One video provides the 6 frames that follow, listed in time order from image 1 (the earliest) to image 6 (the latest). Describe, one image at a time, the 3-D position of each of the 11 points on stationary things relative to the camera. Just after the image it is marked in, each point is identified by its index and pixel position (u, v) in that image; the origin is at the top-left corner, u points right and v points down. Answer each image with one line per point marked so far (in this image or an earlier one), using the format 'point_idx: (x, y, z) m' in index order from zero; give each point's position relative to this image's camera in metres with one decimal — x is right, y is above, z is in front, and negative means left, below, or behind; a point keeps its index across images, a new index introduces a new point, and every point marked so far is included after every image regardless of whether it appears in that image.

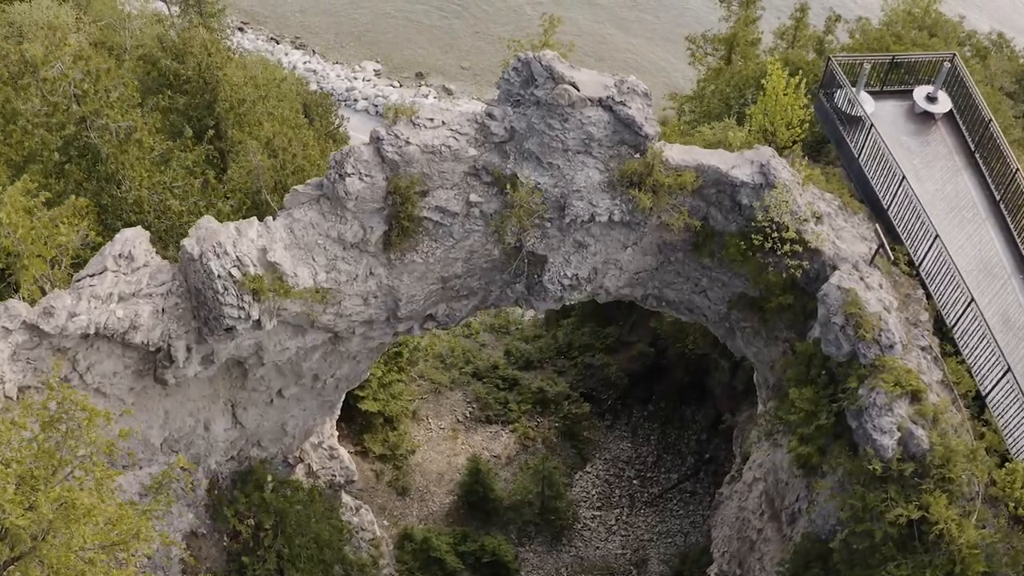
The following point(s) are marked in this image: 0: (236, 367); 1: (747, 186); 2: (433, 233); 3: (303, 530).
0: (-5.0, -1.5, +15.6) m
1: (+3.8, +1.6, +13.8) m
2: (-1.3, +0.9, +13.9) m
3: (-4.1, -4.7, +16.5) m
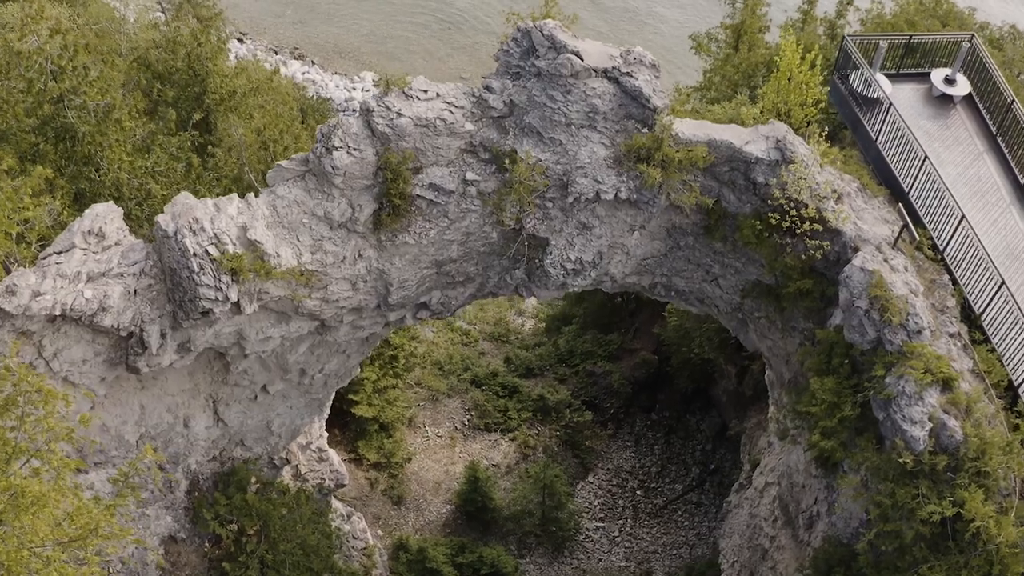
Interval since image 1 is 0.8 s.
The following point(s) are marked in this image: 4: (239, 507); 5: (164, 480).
0: (-5.1, -1.2, +14.7) m
1: (+3.8, +1.9, +13.0) m
2: (-1.3, +1.1, +13.0) m
3: (-4.1, -4.5, +15.5) m
4: (-4.9, -3.9, +15.2) m
5: (-6.0, -3.3, +14.7) m
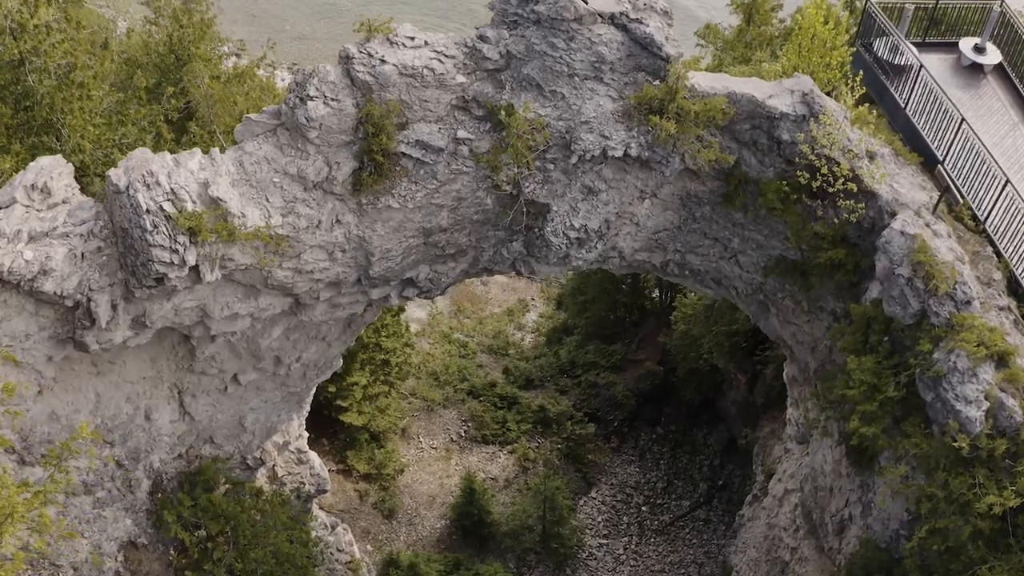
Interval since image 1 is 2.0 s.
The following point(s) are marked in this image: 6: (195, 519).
0: (-5.1, -0.9, +13.2) m
1: (+3.8, +2.3, +11.6) m
2: (-1.4, +1.6, +11.6) m
3: (-4.2, -4.2, +14.0) m
4: (-5.0, -3.6, +13.7) m
5: (-6.0, -2.9, +13.2) m
6: (-5.1, -3.7, +13.7) m
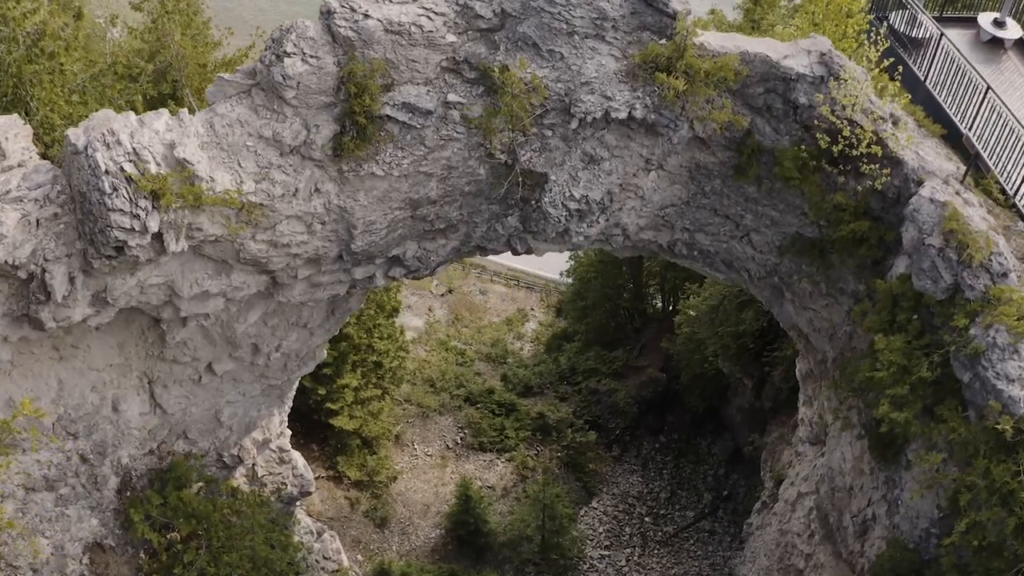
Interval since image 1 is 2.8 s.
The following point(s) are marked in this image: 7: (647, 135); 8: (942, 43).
0: (-5.2, -0.6, +12.3) m
1: (+3.7, +2.6, +10.7) m
2: (-1.4, +1.9, +10.7) m
3: (-4.2, -3.9, +12.9) m
4: (-5.0, -3.3, +12.7) m
5: (-6.1, -2.7, +12.2) m
6: (-5.1, -3.4, +12.6) m
7: (+1.8, +2.0, +11.3) m
8: (+6.7, +3.8, +13.2) m
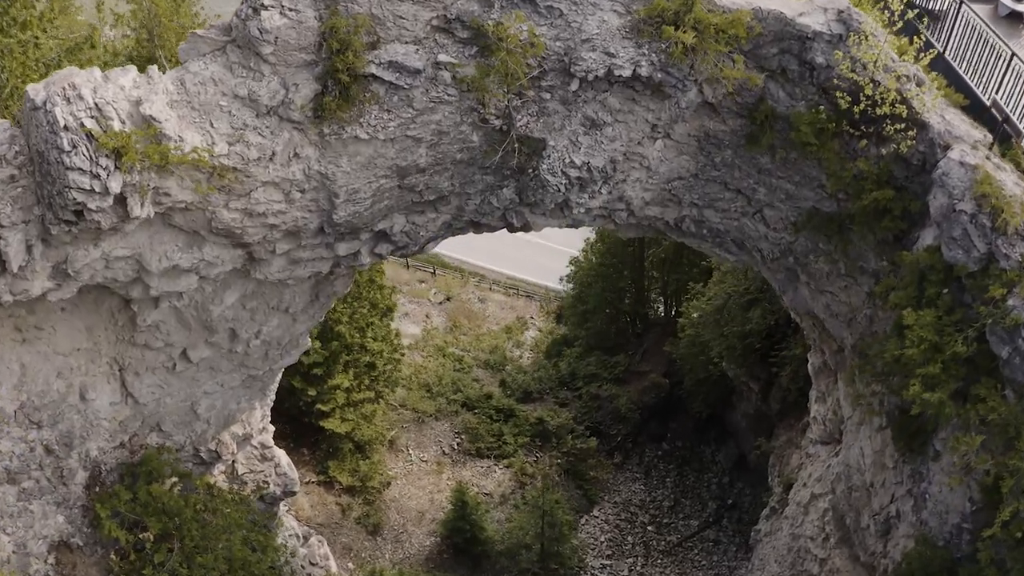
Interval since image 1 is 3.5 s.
0: (-5.2, -0.3, +11.4) m
1: (+3.6, +2.9, +9.9) m
2: (-1.5, +2.2, +9.9) m
3: (-4.3, -3.6, +12.1) m
4: (-5.1, -3.0, +11.8) m
5: (-6.1, -2.4, +11.3) m
6: (-5.2, -3.2, +11.8) m
7: (+1.7, +2.3, +10.5) m
8: (+6.6, +4.1, +12.4) m
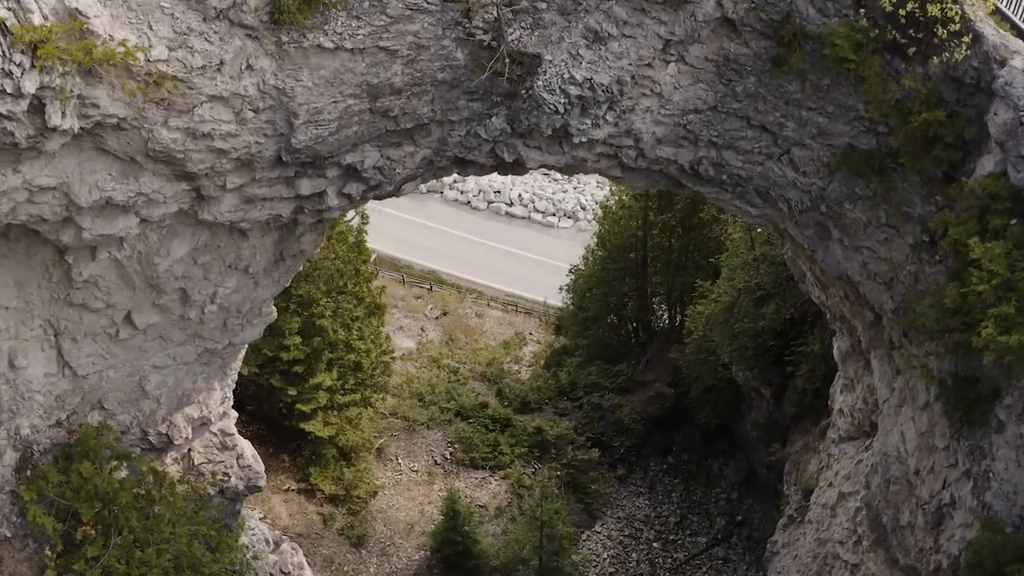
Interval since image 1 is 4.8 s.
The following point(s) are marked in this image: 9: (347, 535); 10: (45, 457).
0: (-5.3, +0.3, +9.9) m
1: (+3.5, +3.6, +8.6) m
2: (-1.6, +2.8, +8.5) m
3: (-4.4, -3.1, +10.4) m
4: (-5.2, -2.4, +10.2) m
5: (-6.3, -1.8, +9.7) m
6: (-5.3, -2.6, +10.2) m
7: (+1.6, +2.9, +9.1) m
8: (+6.5, +4.6, +11.1) m
9: (-3.6, -5.0, +17.8) m
10: (-5.8, -2.1, +10.5) m
